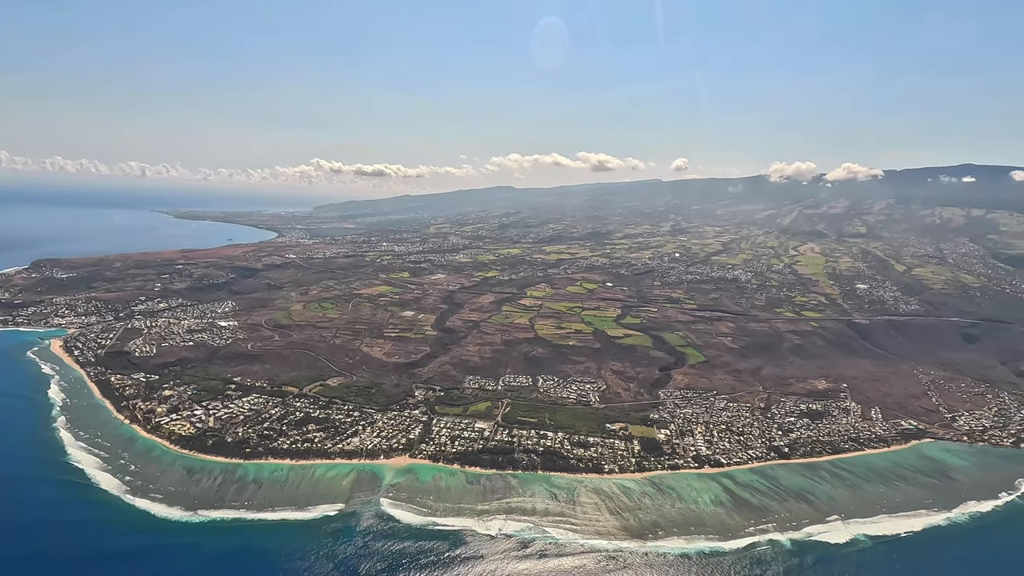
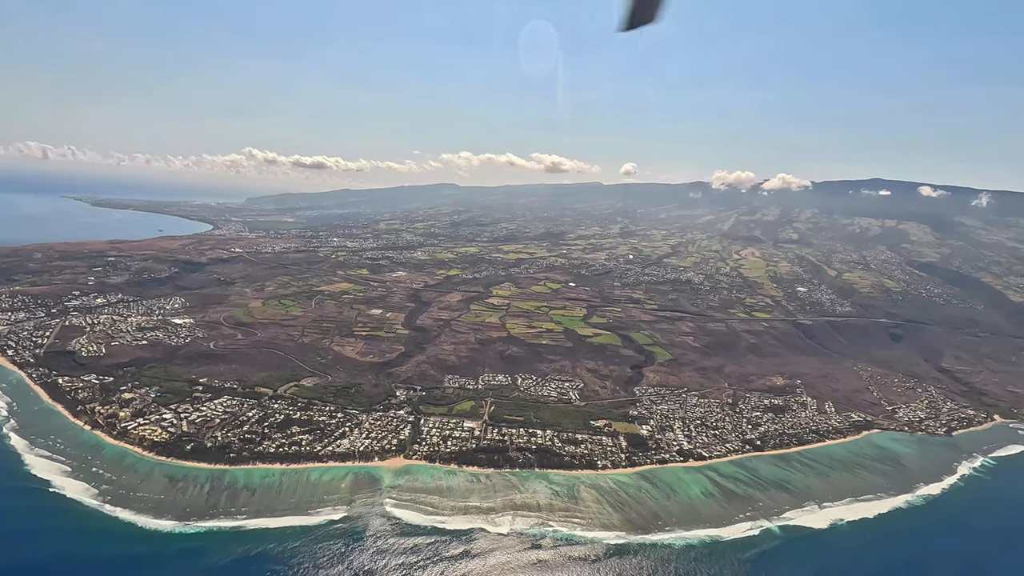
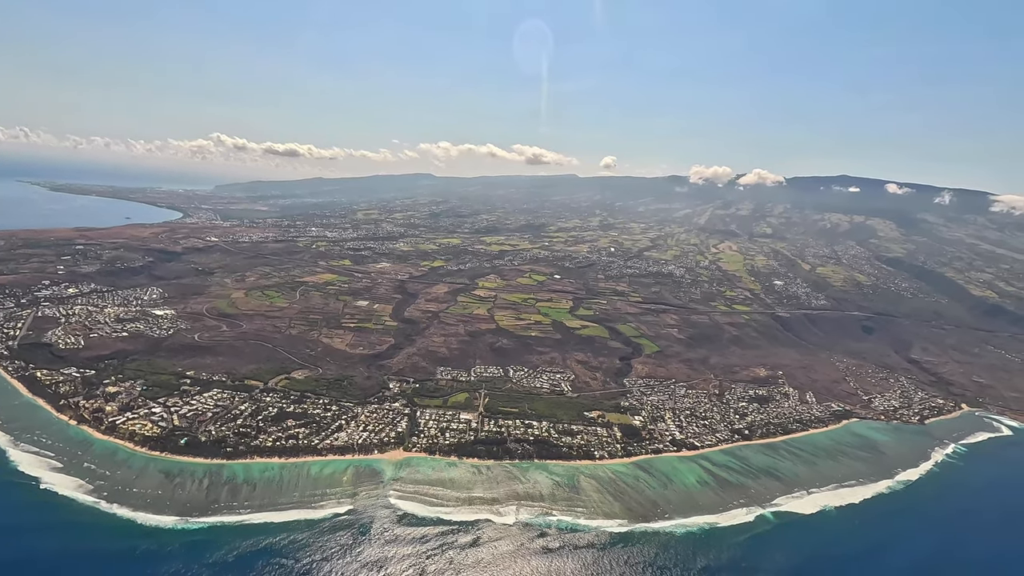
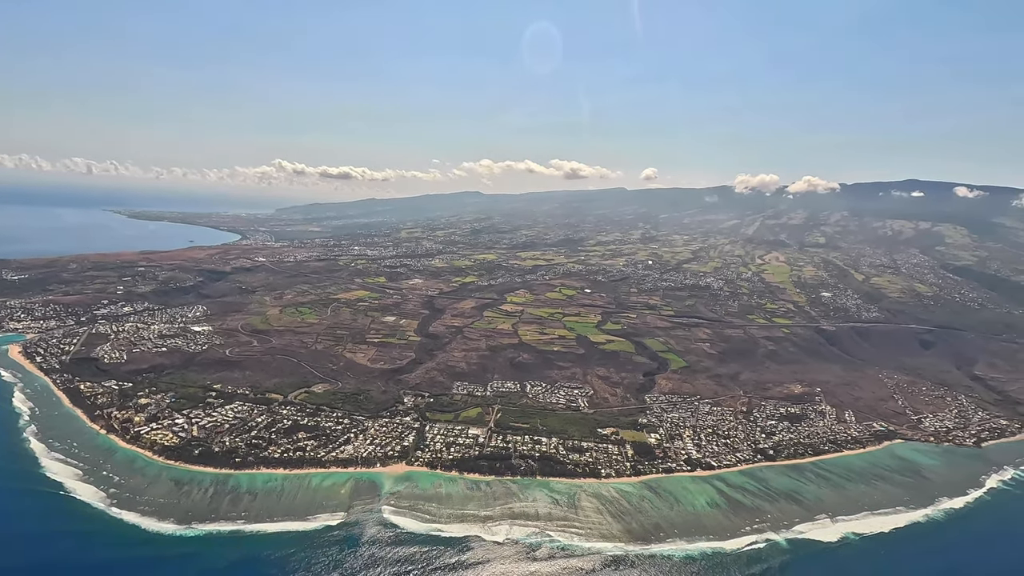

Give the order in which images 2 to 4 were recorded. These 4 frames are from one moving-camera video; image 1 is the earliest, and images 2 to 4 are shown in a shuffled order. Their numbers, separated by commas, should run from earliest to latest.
4, 2, 3
